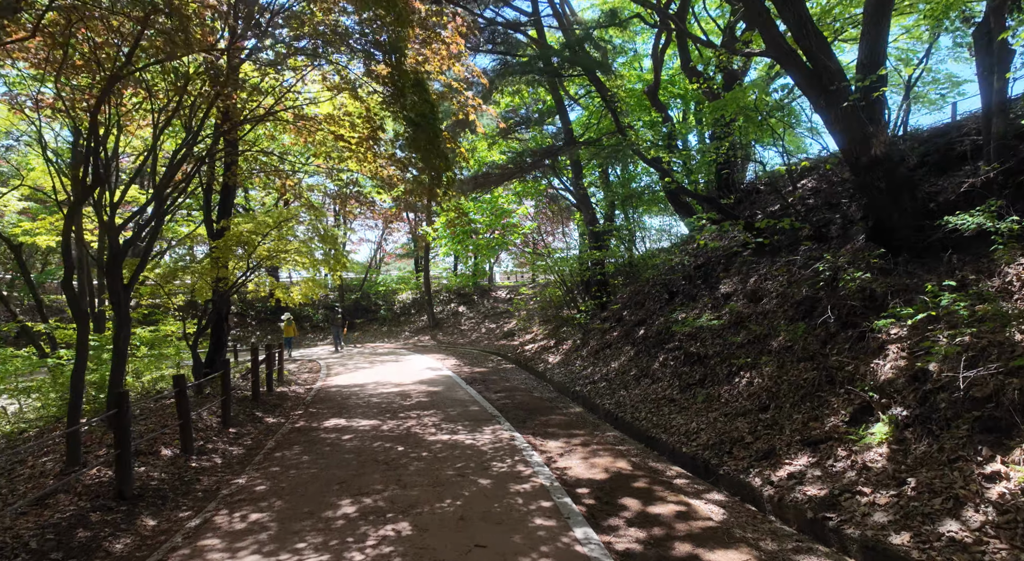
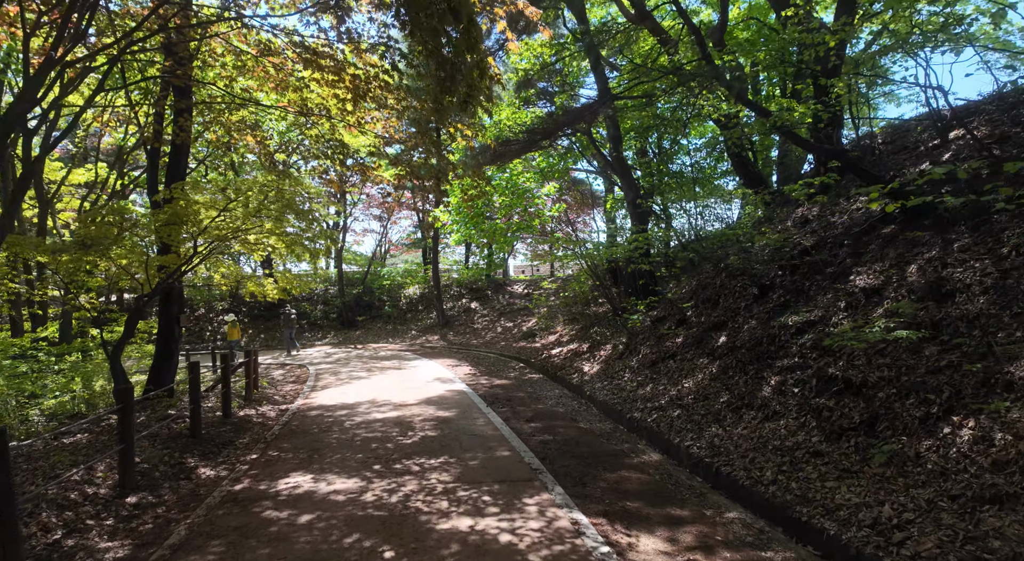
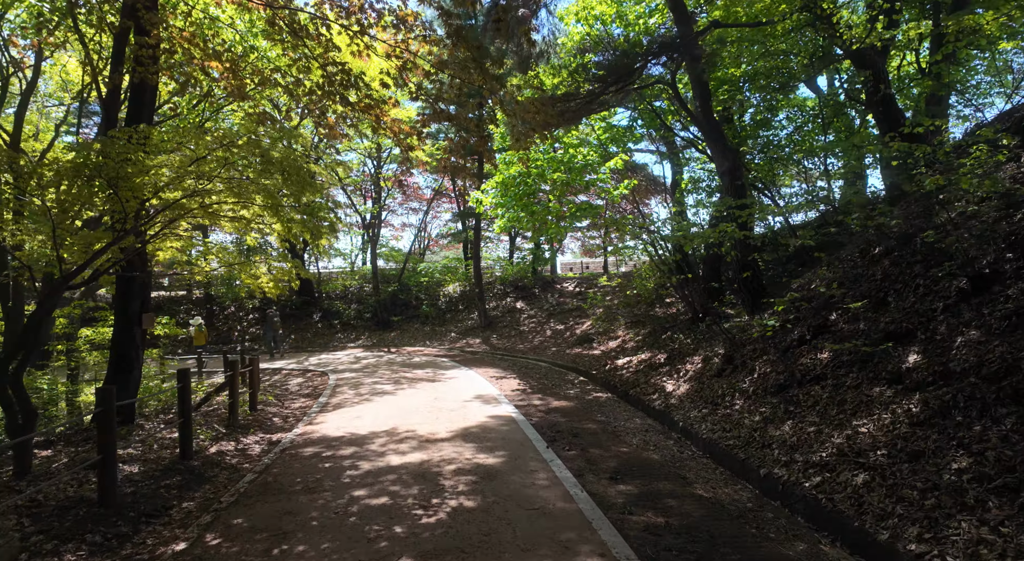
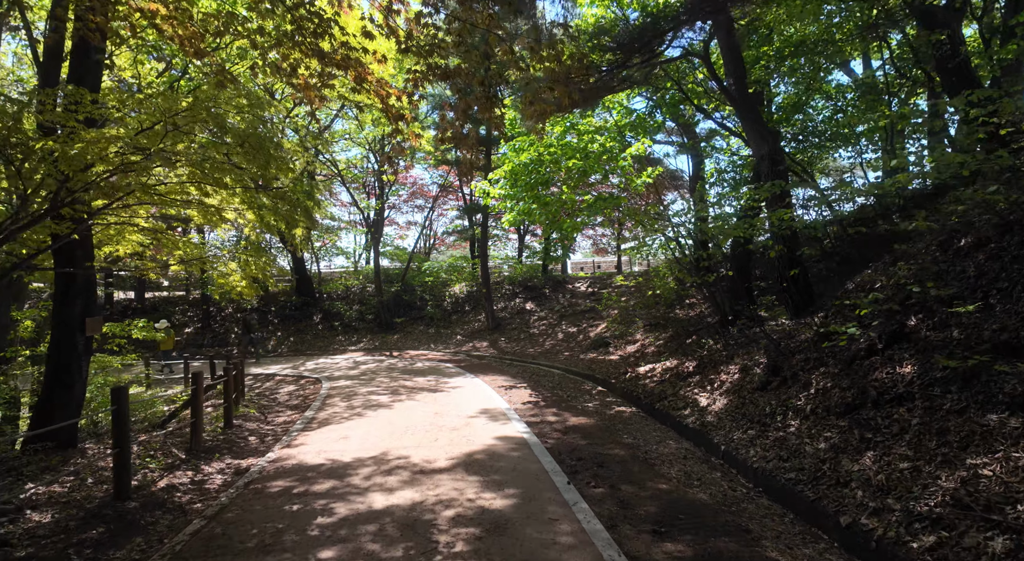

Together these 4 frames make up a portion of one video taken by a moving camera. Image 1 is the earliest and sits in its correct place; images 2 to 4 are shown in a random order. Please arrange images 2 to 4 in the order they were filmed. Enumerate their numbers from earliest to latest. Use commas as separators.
2, 3, 4
